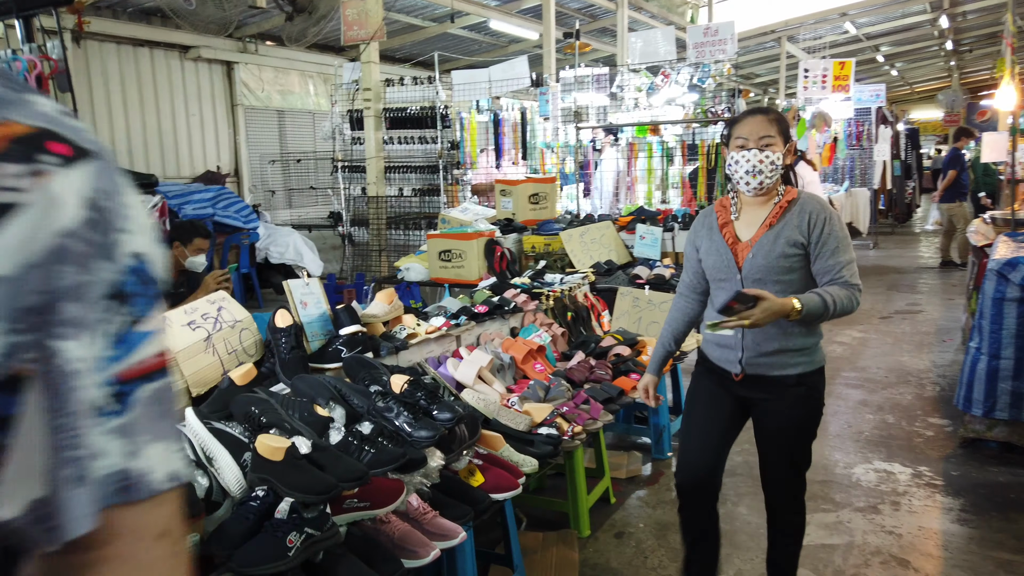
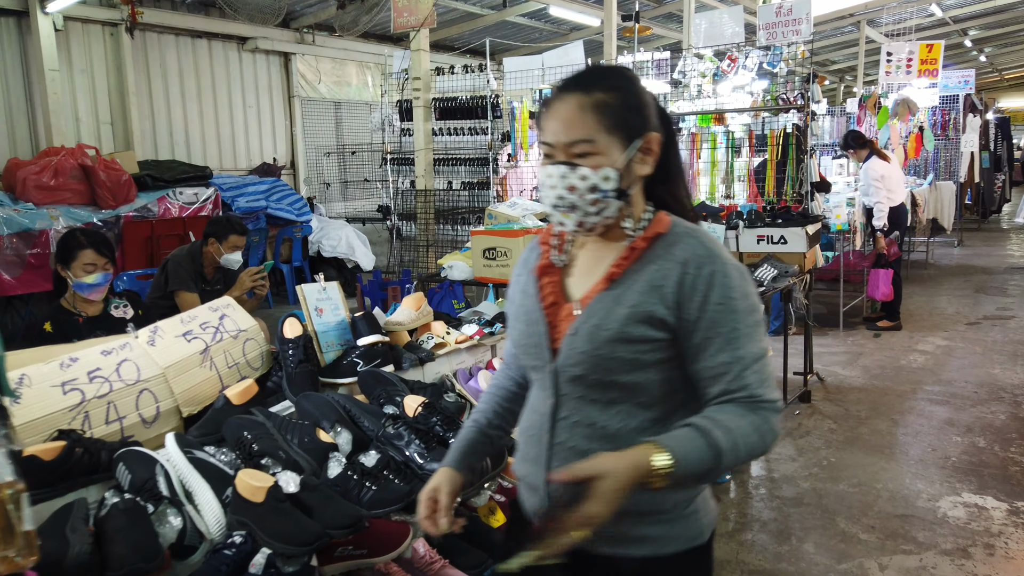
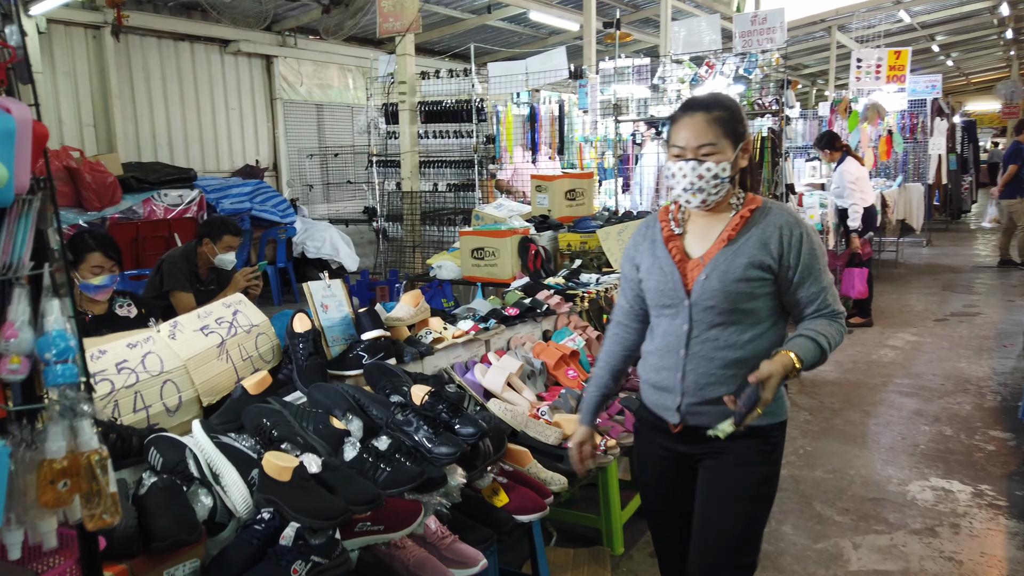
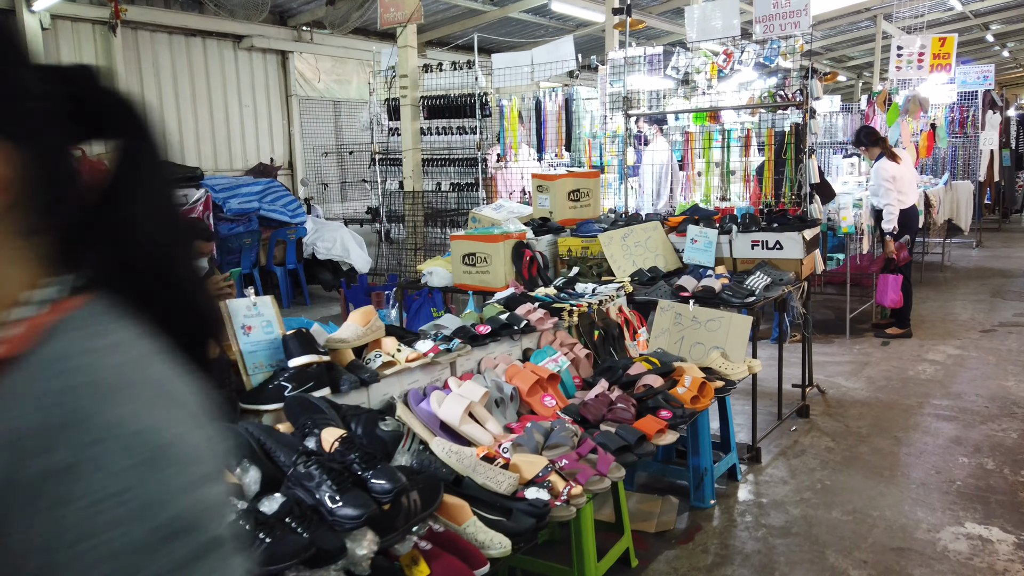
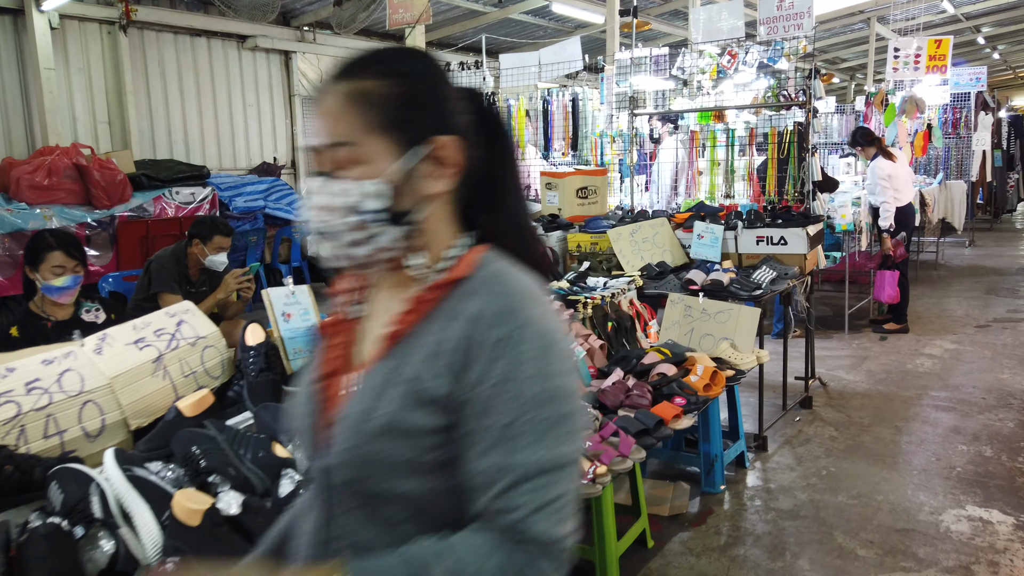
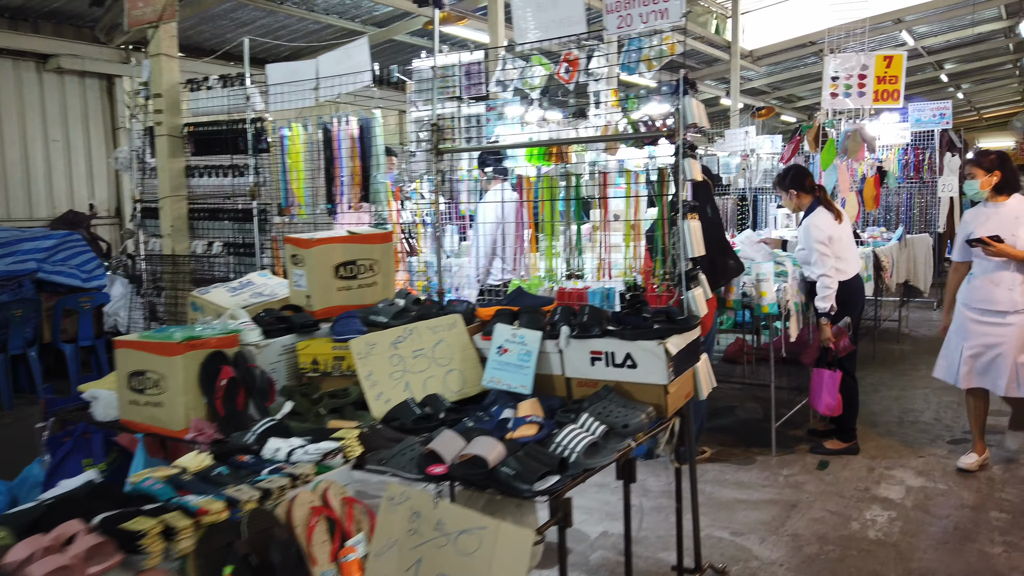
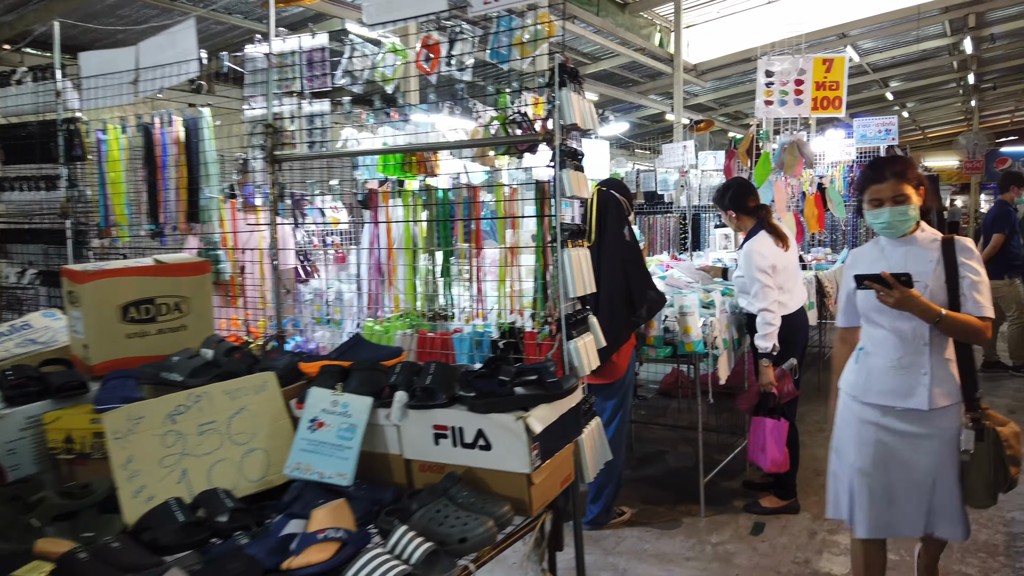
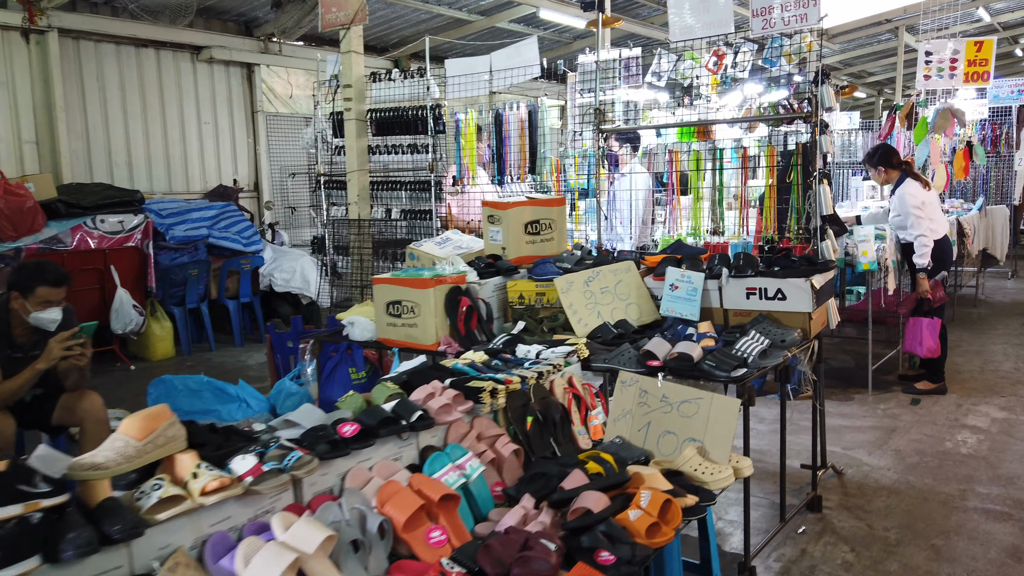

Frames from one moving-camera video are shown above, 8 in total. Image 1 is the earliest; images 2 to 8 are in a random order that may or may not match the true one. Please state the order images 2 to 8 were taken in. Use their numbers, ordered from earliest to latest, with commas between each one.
3, 2, 5, 4, 8, 6, 7
